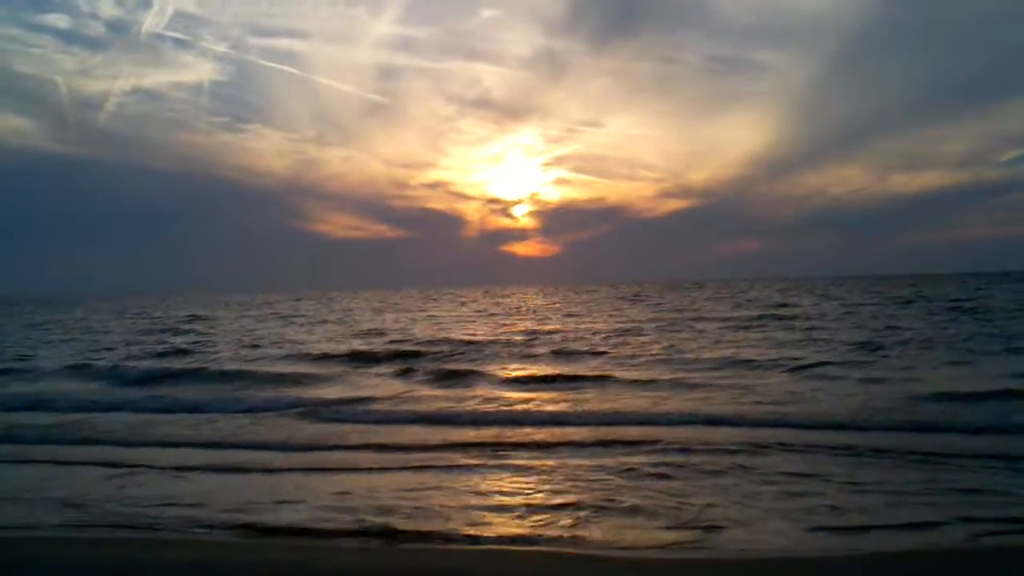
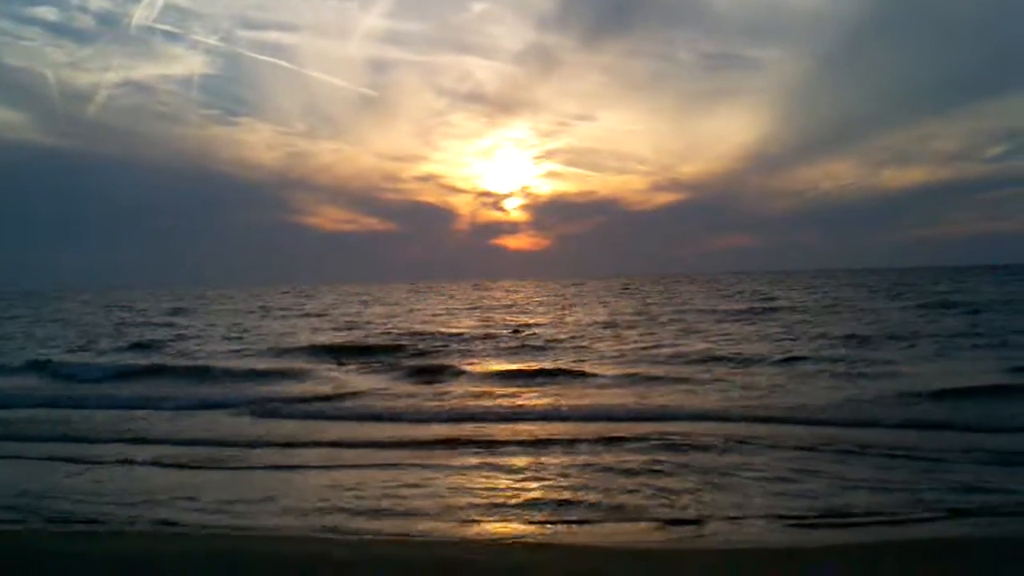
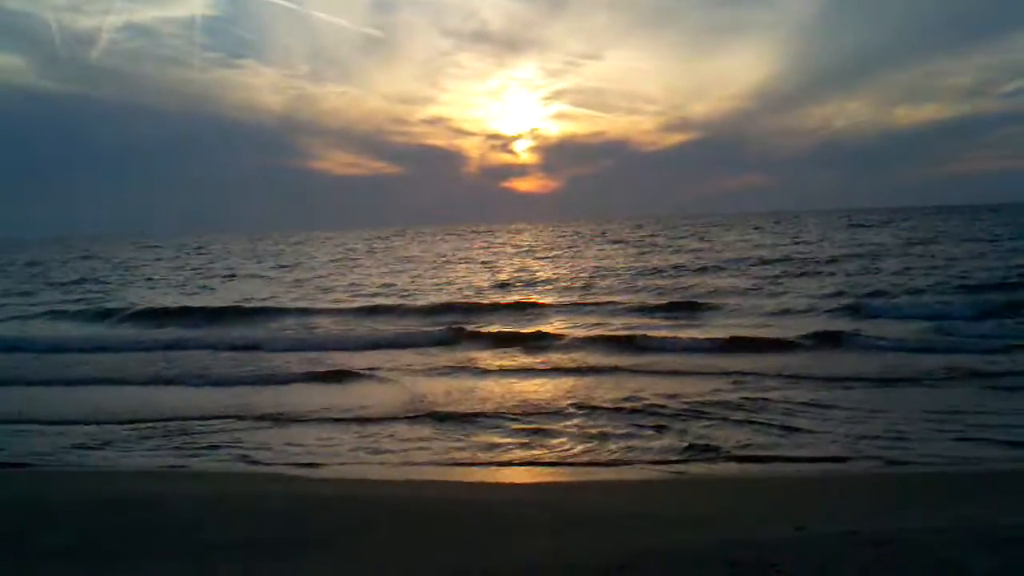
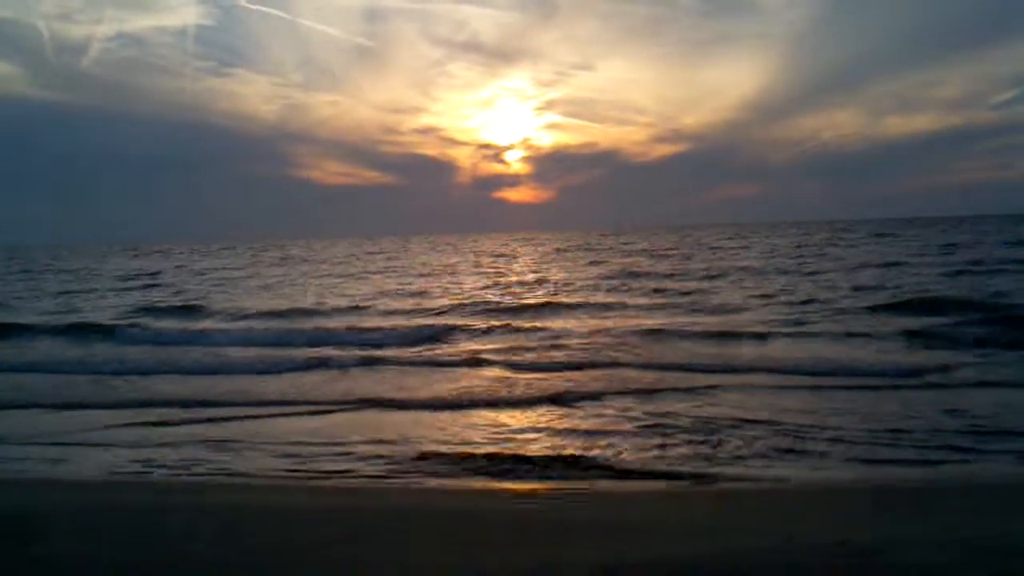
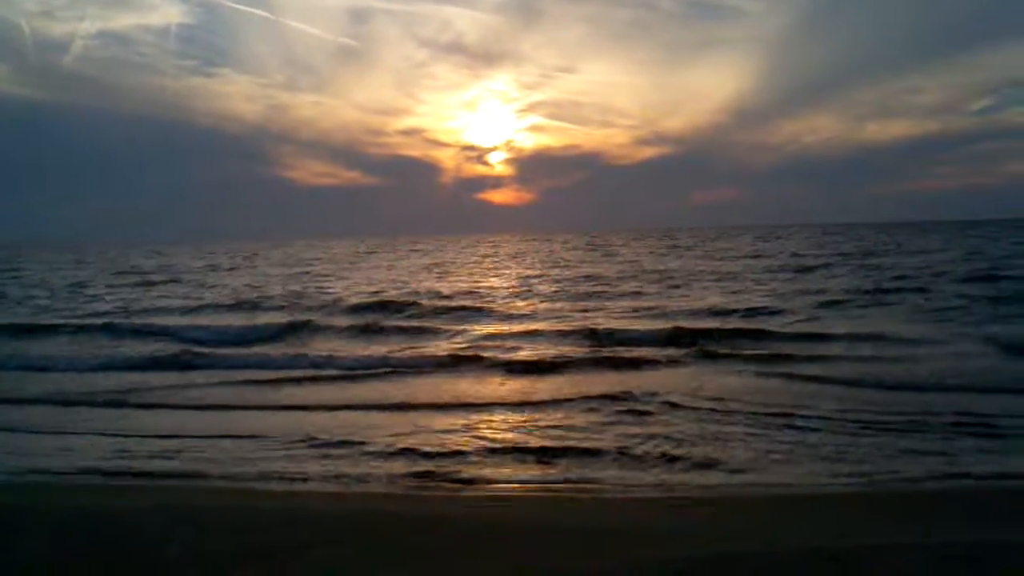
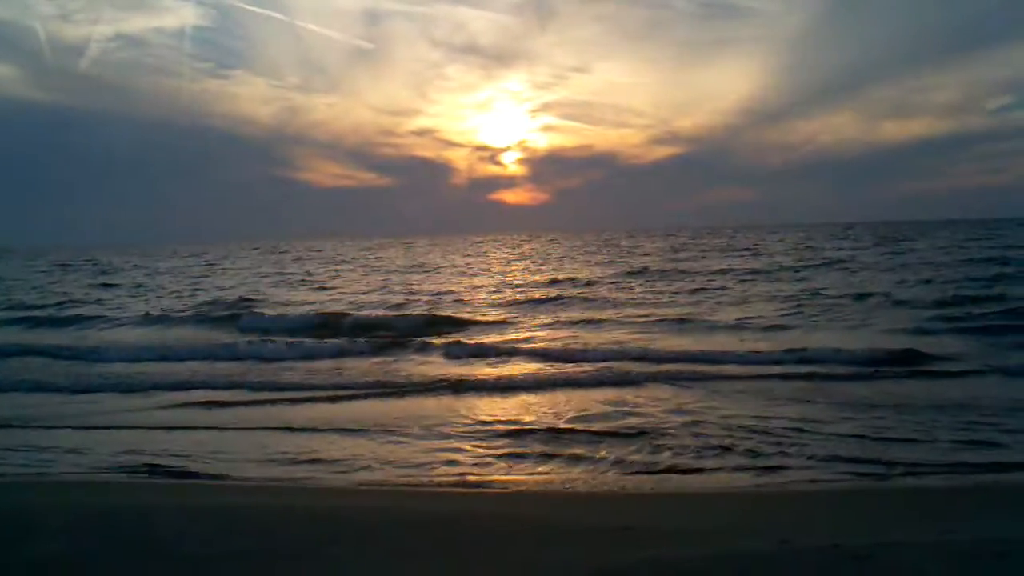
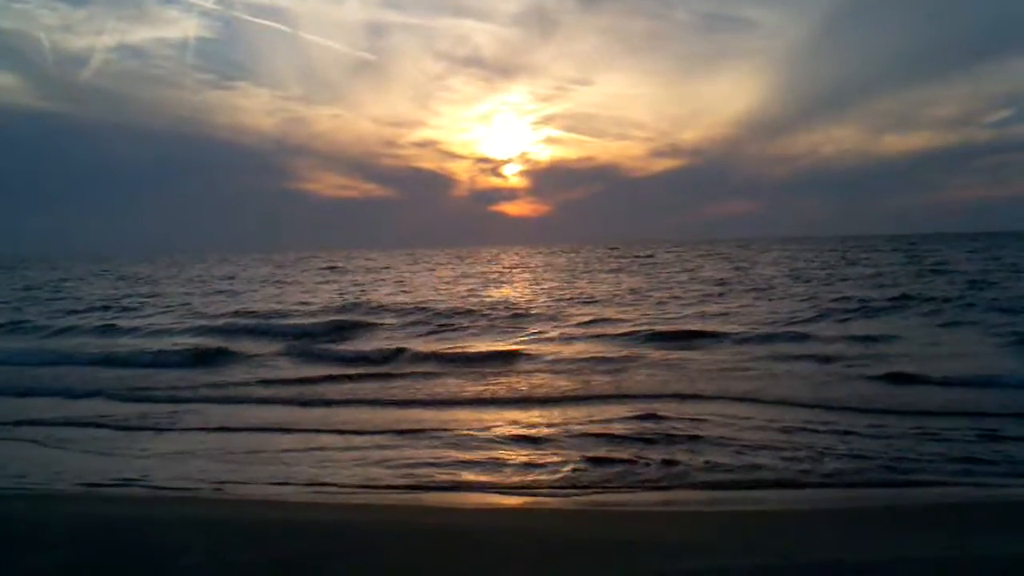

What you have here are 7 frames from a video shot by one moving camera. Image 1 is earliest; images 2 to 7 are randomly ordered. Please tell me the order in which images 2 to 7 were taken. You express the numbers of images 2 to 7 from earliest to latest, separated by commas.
2, 7, 5, 6, 4, 3
